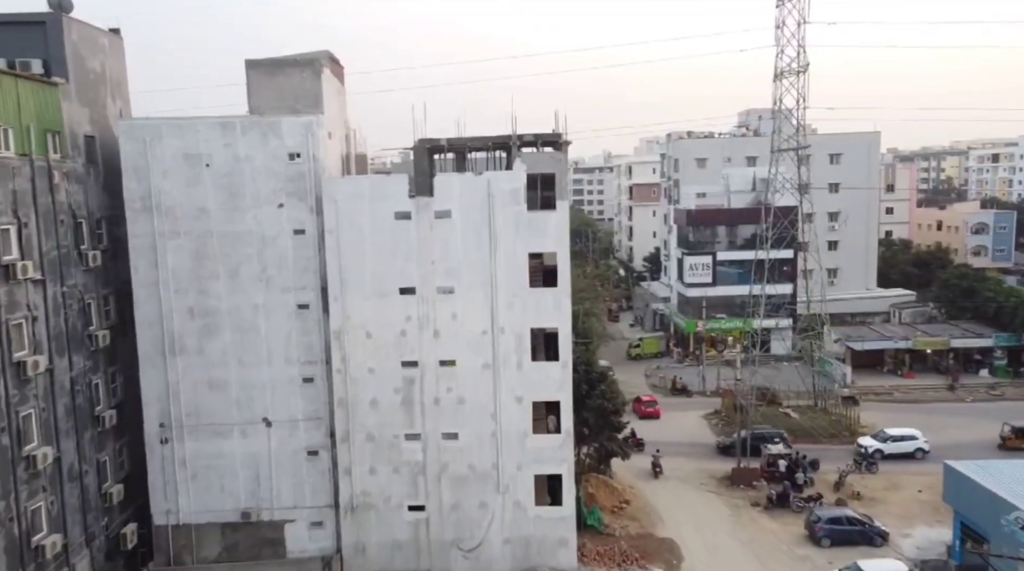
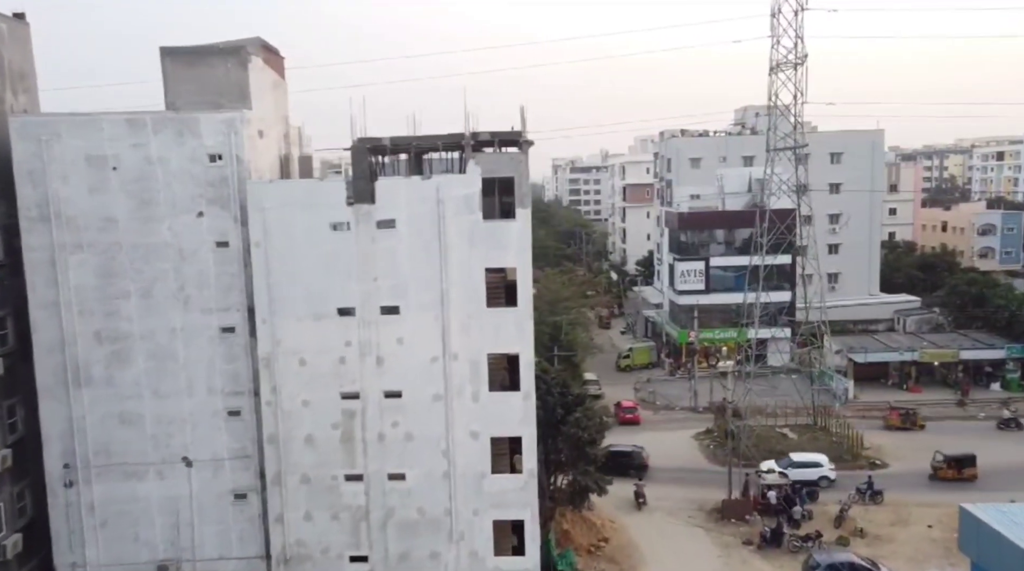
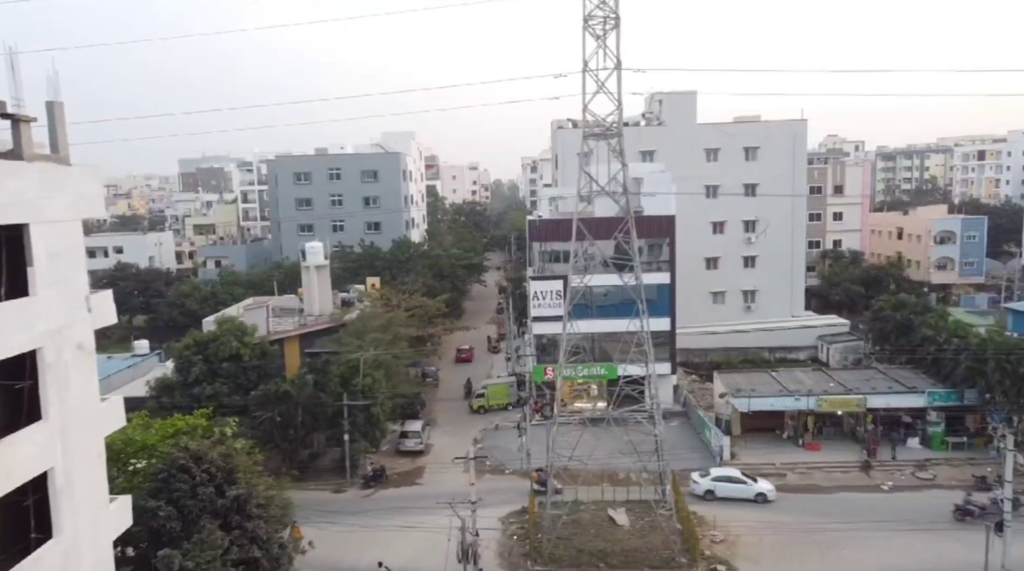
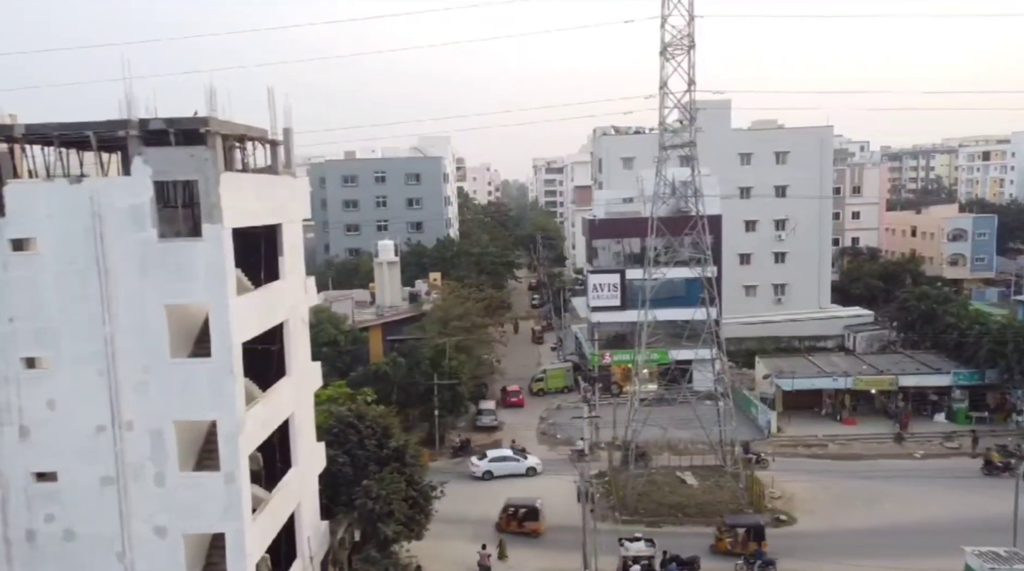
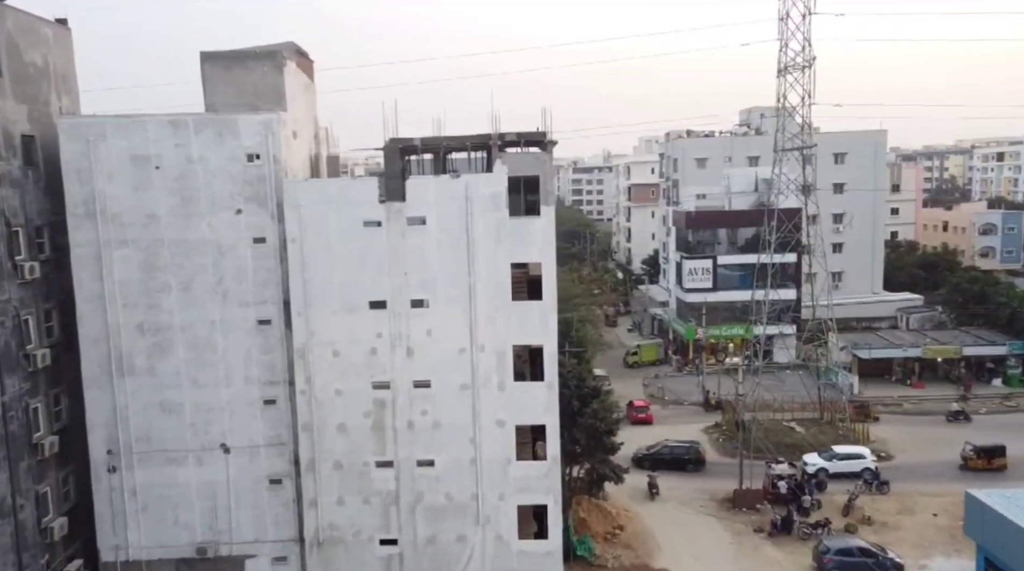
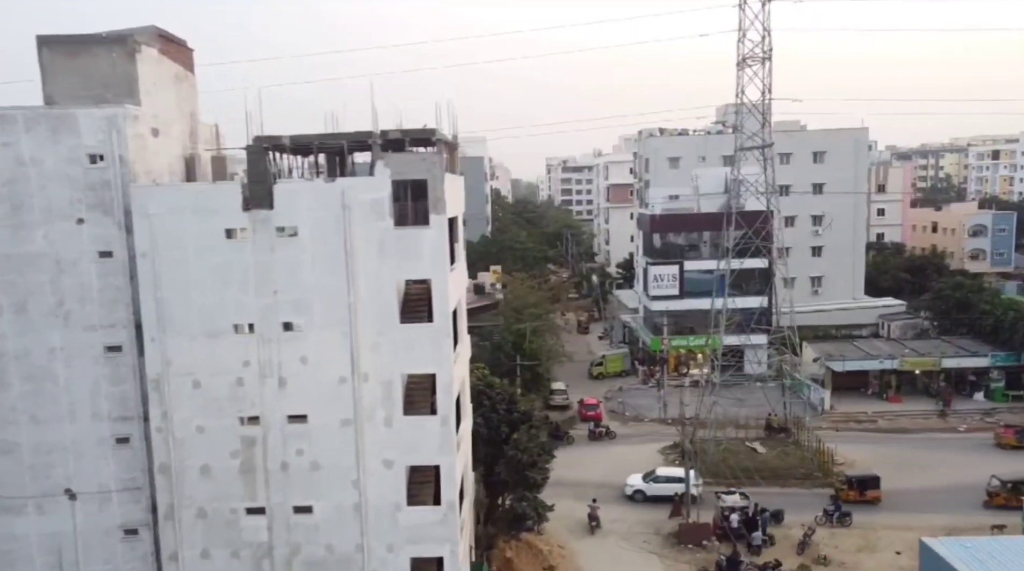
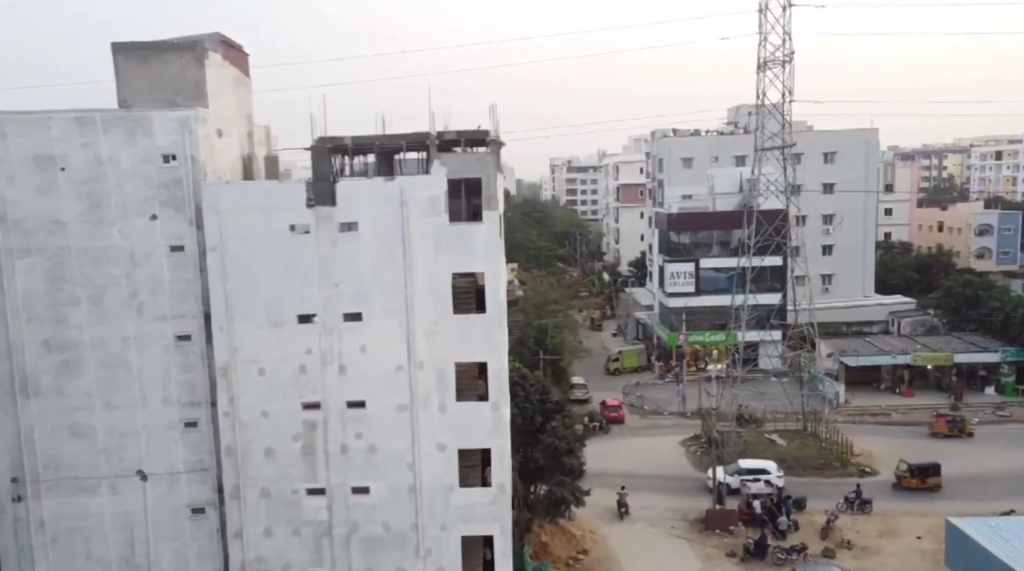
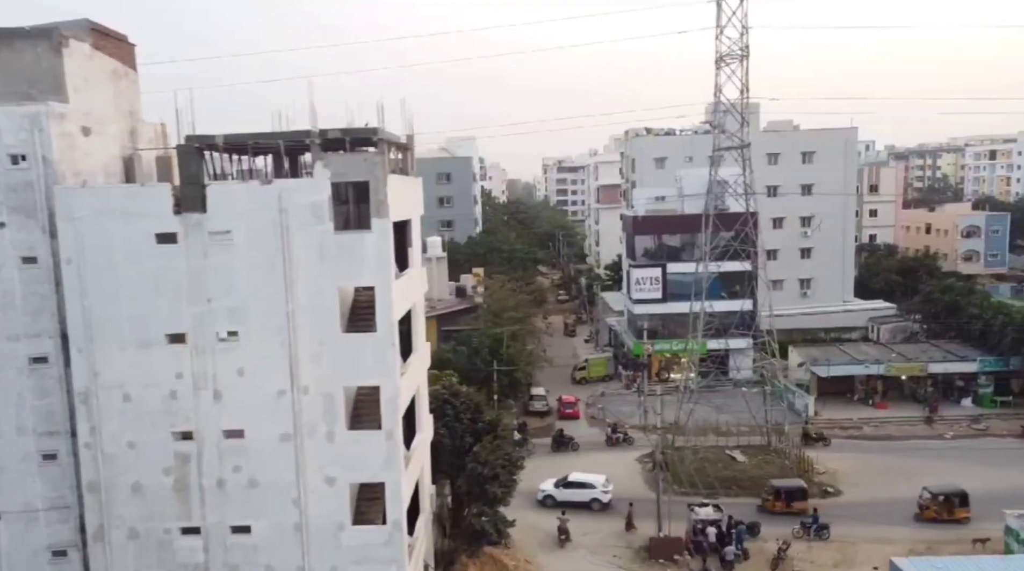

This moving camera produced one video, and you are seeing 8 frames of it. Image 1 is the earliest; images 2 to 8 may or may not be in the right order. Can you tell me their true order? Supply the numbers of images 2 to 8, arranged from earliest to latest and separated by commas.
5, 2, 7, 6, 8, 4, 3
